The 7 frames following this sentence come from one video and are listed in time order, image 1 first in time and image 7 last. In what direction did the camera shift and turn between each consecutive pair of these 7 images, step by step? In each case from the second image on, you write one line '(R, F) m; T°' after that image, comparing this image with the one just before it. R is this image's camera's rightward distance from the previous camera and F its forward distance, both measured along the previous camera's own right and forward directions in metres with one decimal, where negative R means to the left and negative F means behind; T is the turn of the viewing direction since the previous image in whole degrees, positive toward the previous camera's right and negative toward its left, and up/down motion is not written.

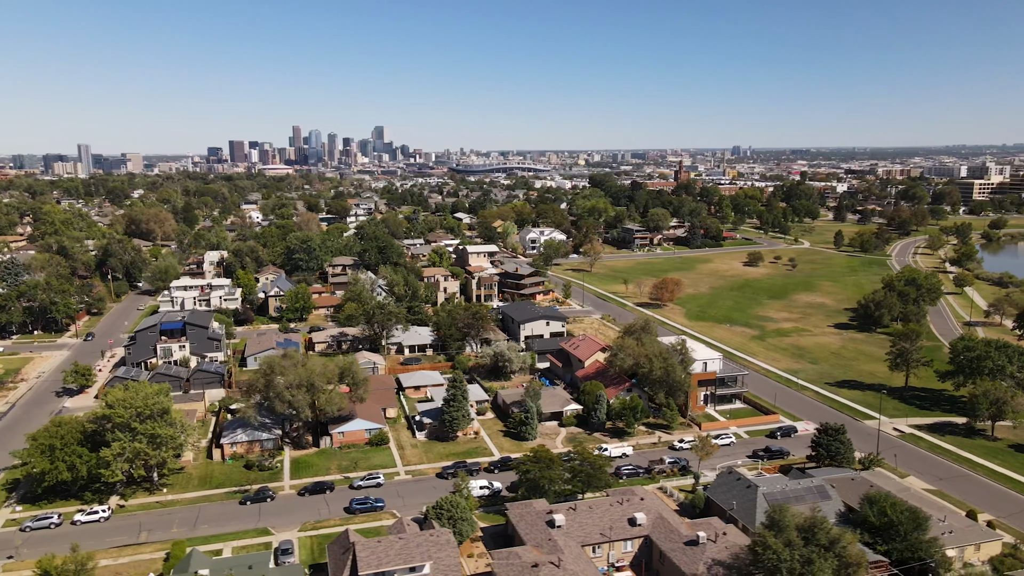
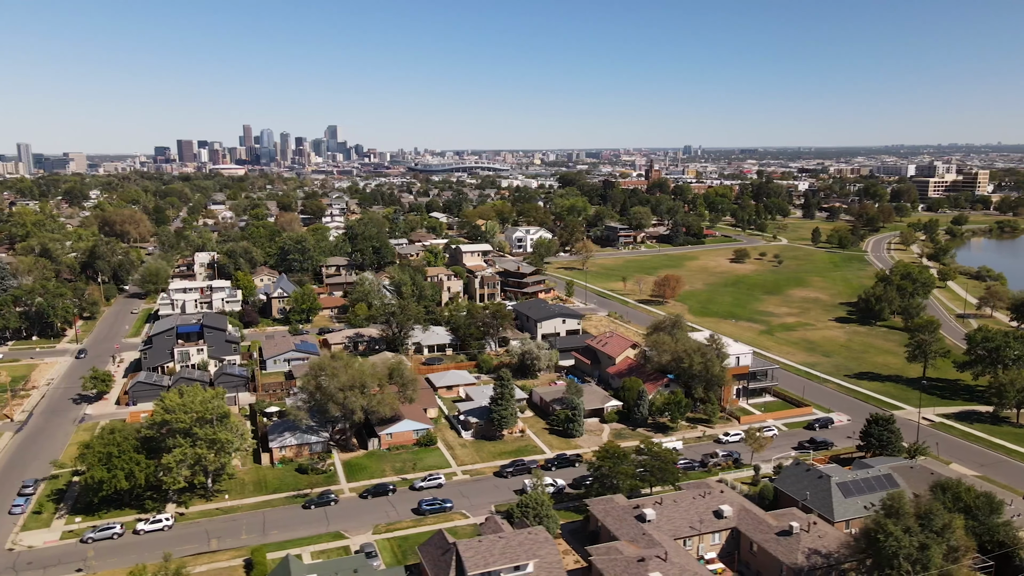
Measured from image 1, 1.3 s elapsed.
(-3.7, +0.1) m; +3°
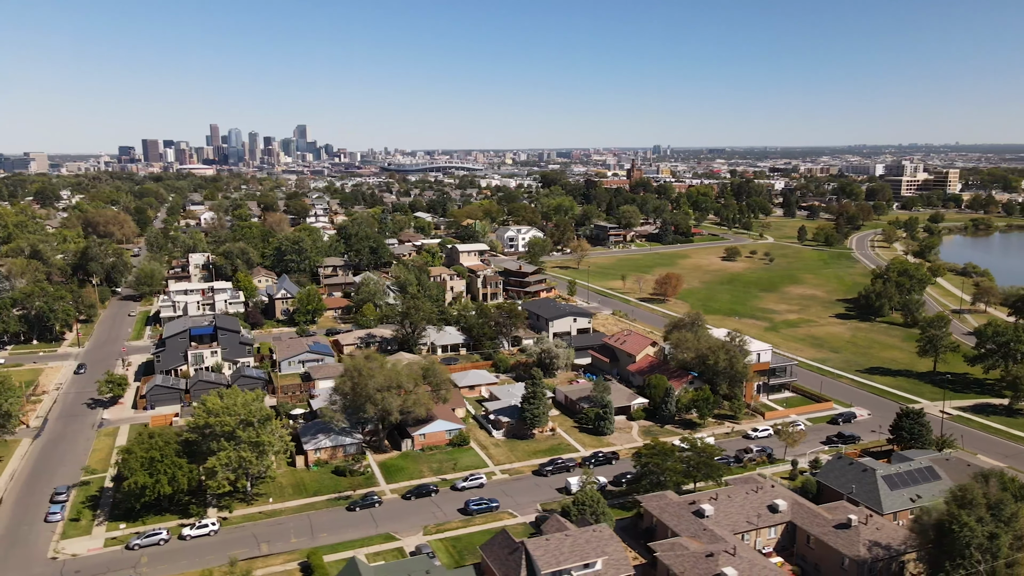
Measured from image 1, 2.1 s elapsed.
(-2.5, +0.1) m; +2°
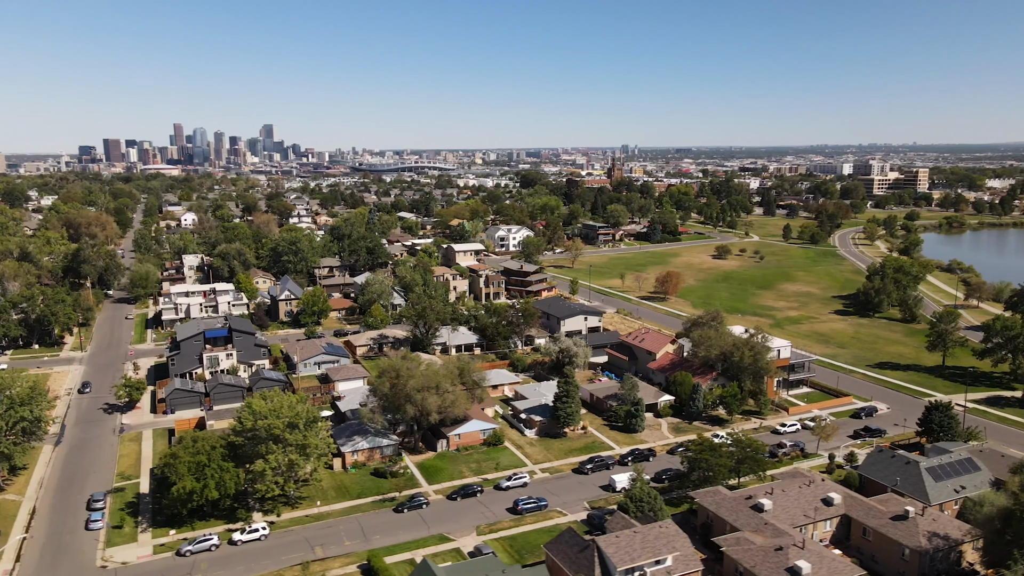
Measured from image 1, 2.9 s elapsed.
(-2.6, +0.1) m; +2°
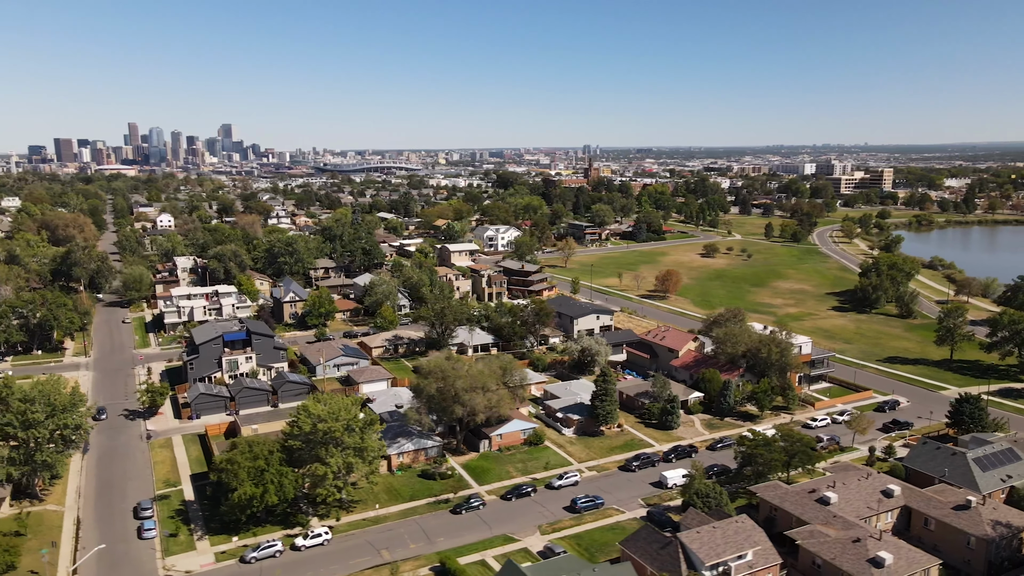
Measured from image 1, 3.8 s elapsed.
(-3.1, +0.1) m; +3°
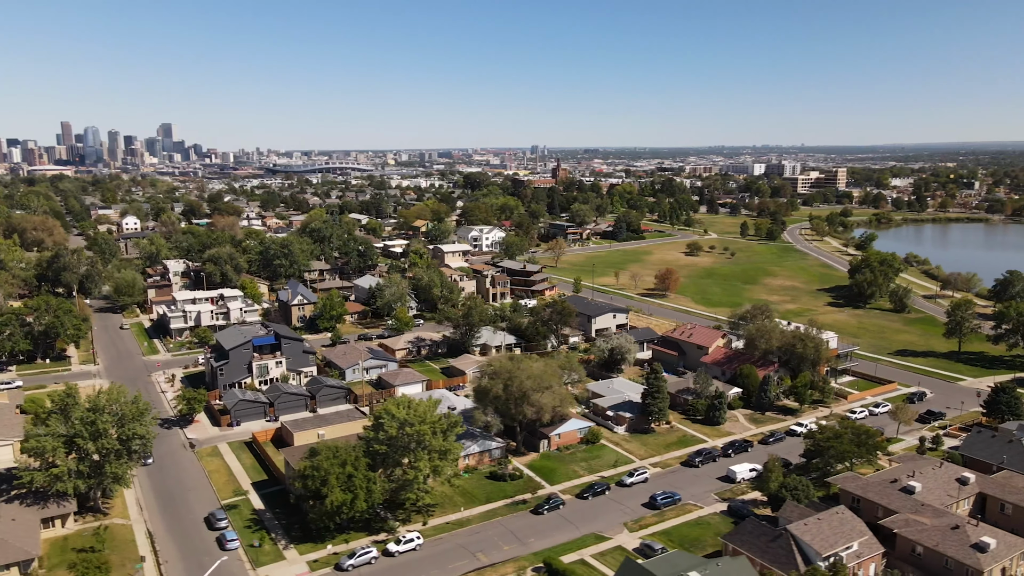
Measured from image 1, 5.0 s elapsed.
(-4.2, +0.2) m; +4°
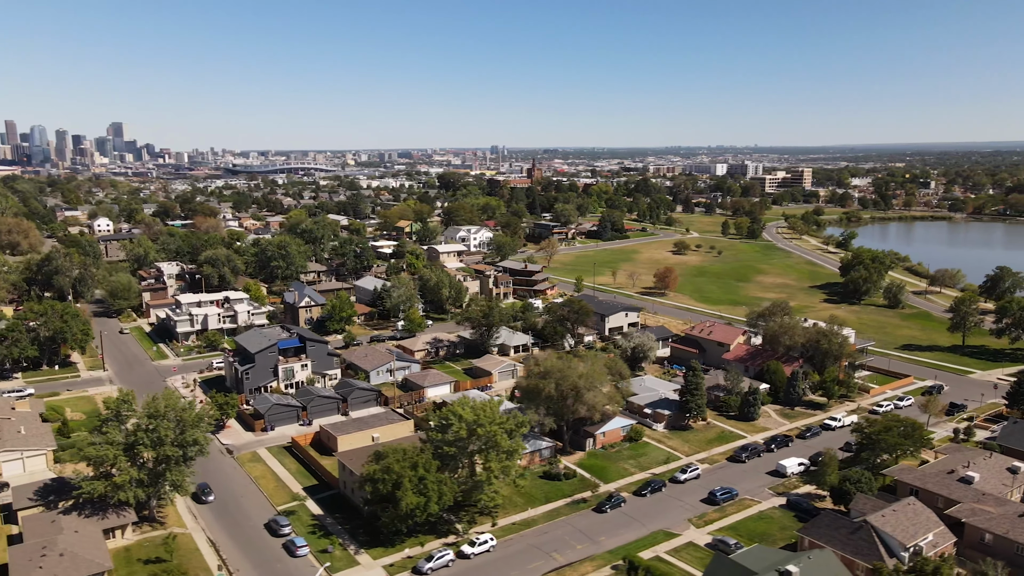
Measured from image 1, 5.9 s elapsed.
(-3.3, +0.1) m; +3°
